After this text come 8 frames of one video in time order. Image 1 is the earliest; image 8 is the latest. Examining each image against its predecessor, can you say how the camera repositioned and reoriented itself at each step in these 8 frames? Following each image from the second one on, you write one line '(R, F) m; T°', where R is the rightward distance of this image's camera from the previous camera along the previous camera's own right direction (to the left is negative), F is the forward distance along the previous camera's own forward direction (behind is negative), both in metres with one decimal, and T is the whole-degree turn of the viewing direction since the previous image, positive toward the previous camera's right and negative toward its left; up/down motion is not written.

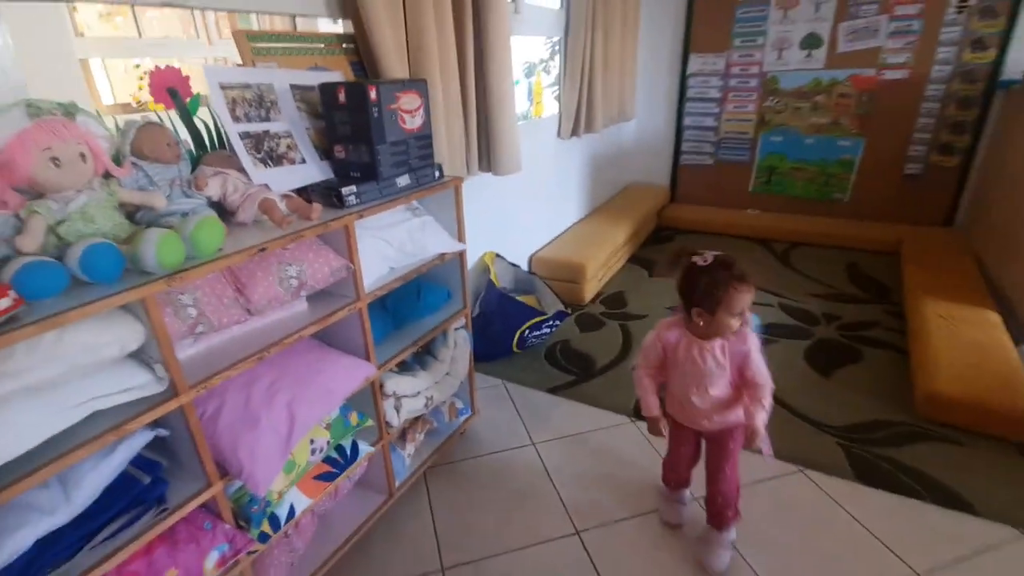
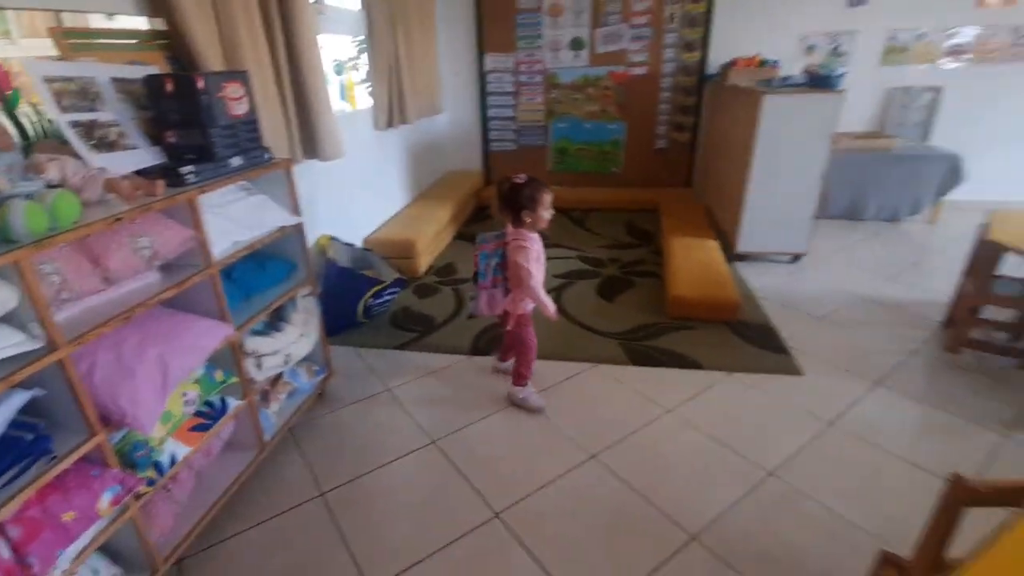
(0.0, -0.4) m; +18°
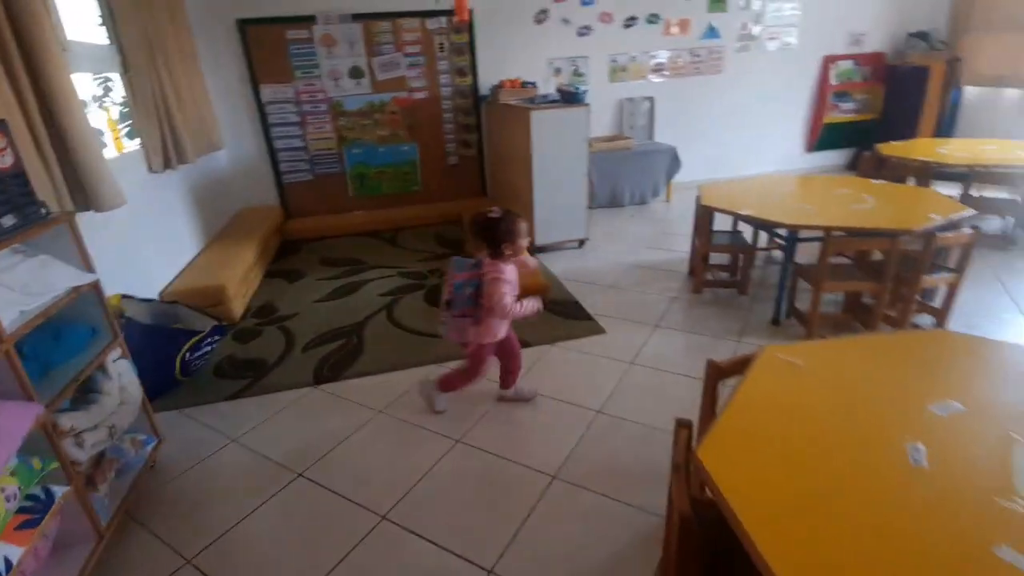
(-0.1, -0.2) m; +21°
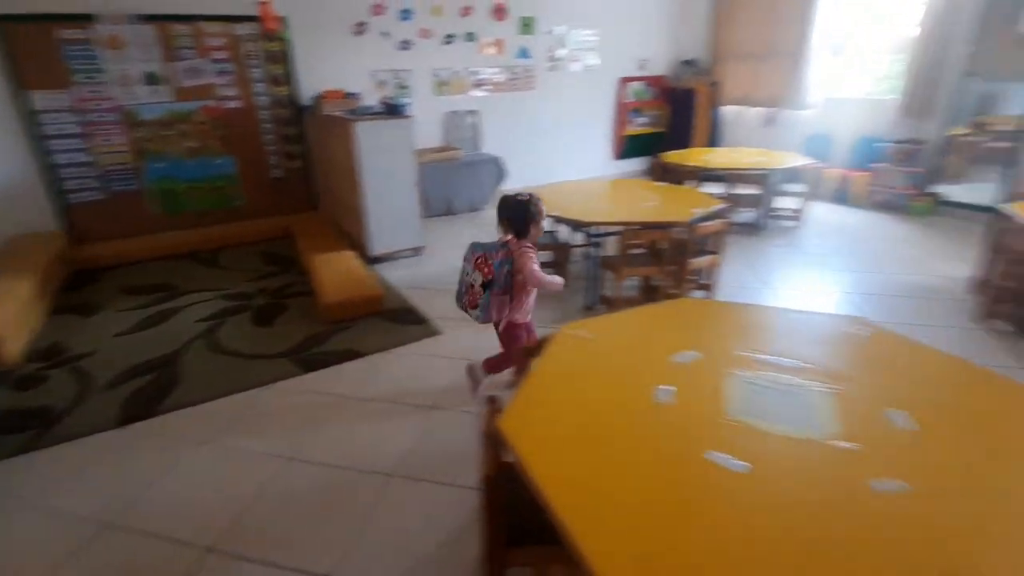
(+0.1, -0.1) m; +16°
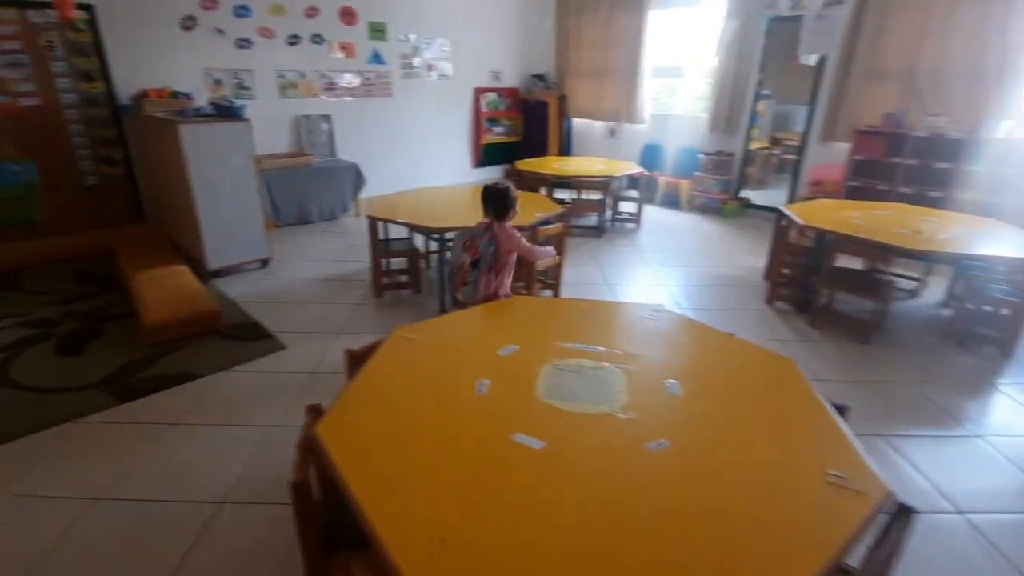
(+0.2, -0.1) m; +13°
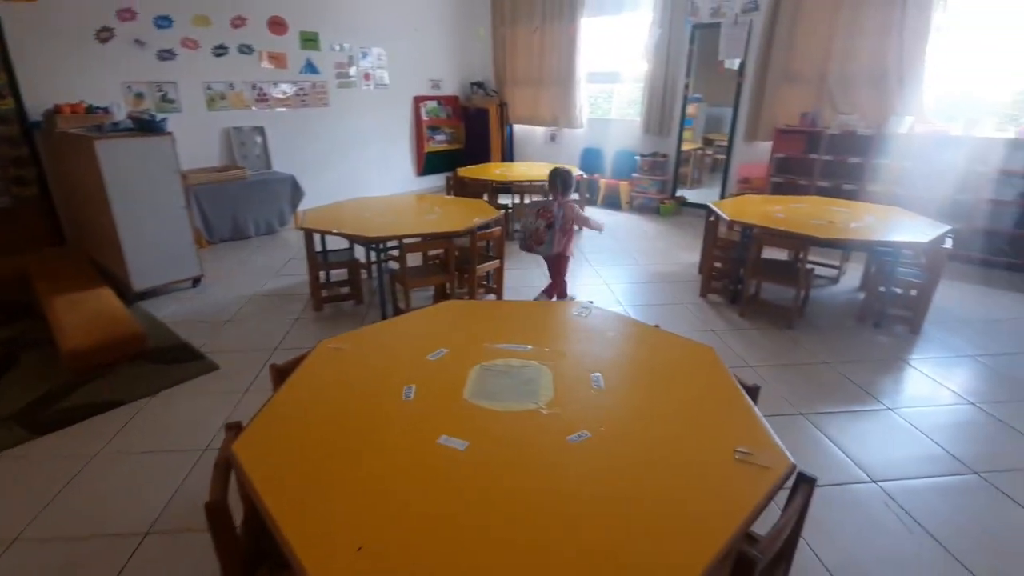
(+0.1, 0.0) m; +5°
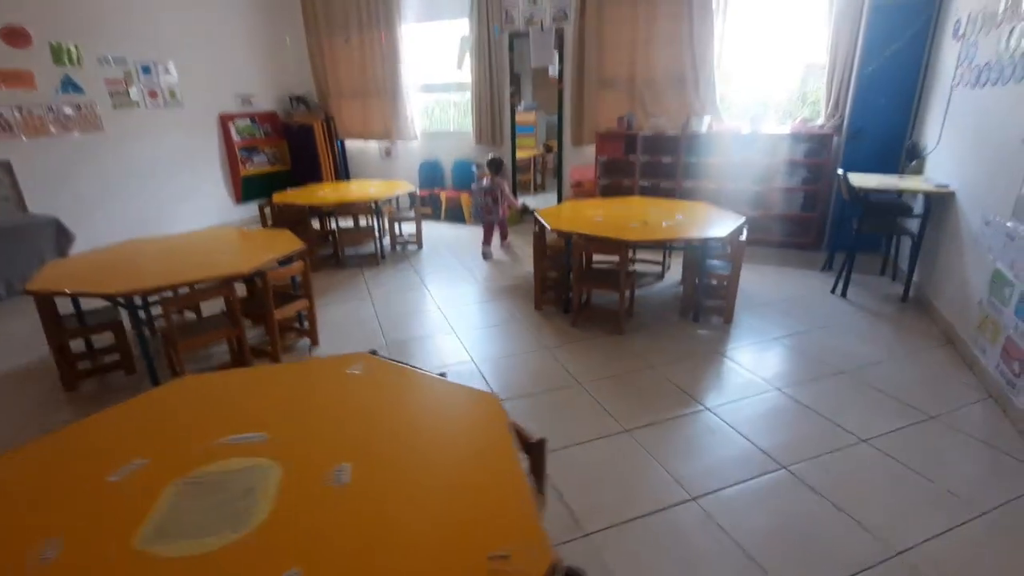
(+0.4, +0.2) m; +13°
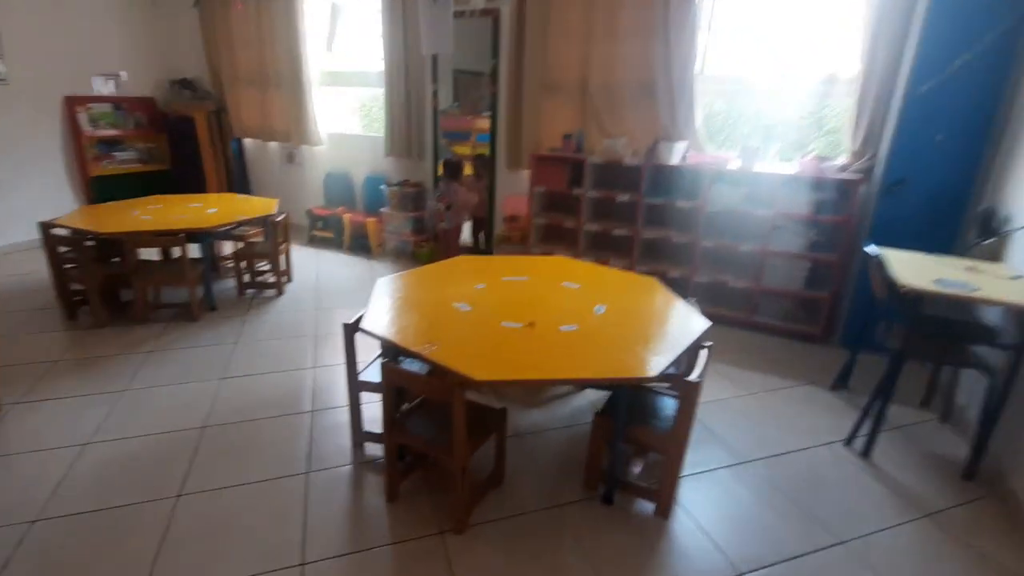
(+0.8, +1.4) m; 0°
